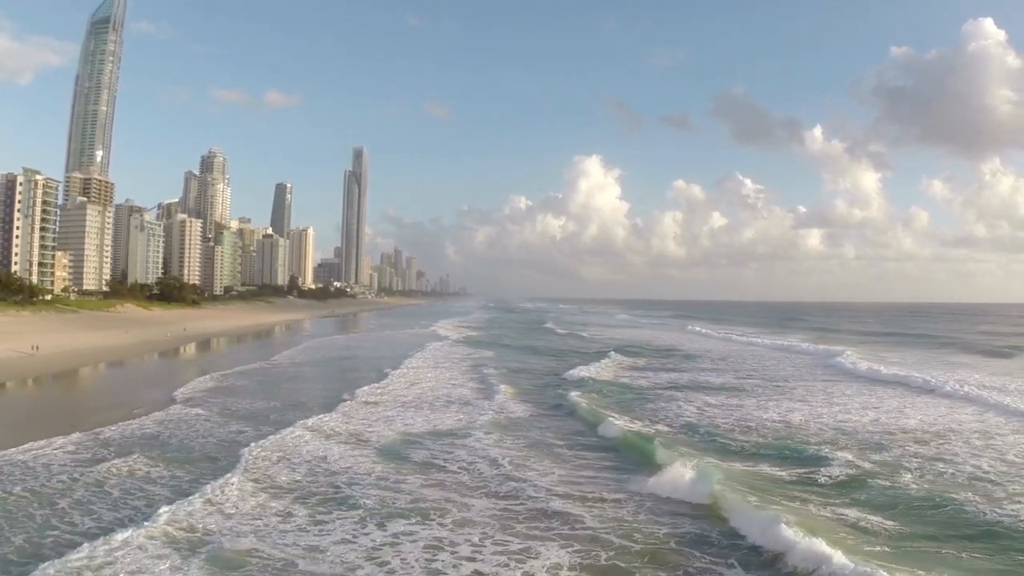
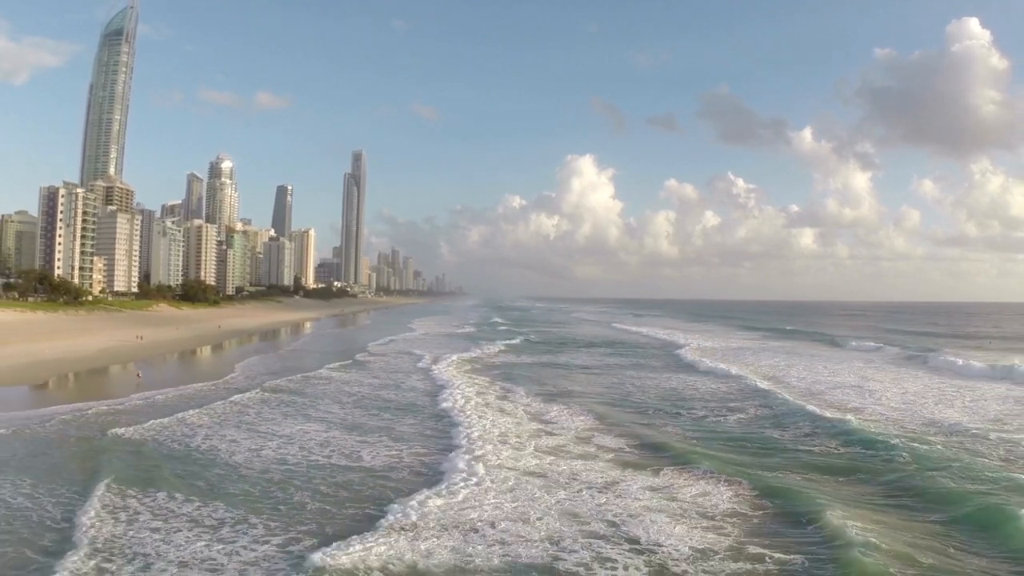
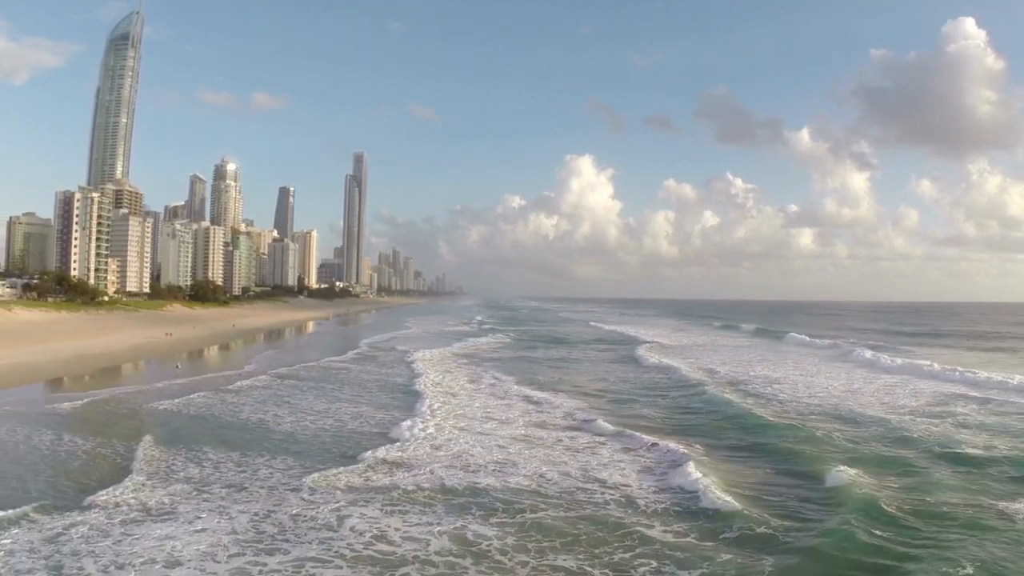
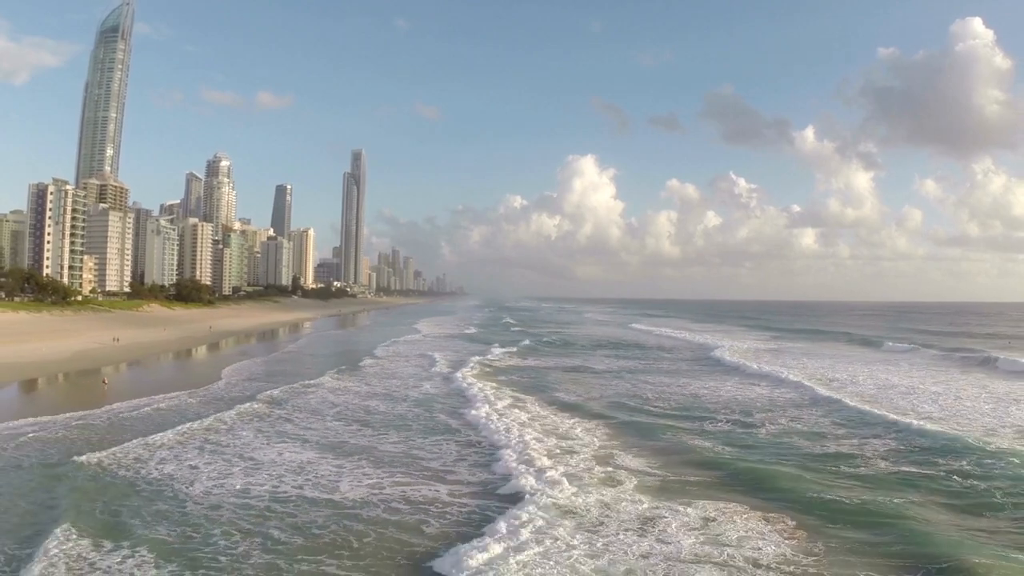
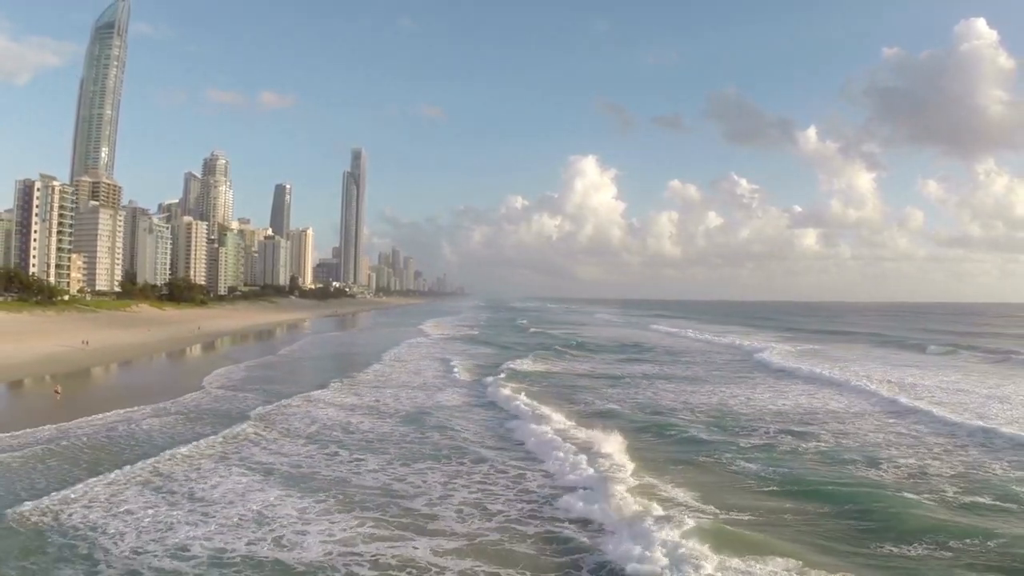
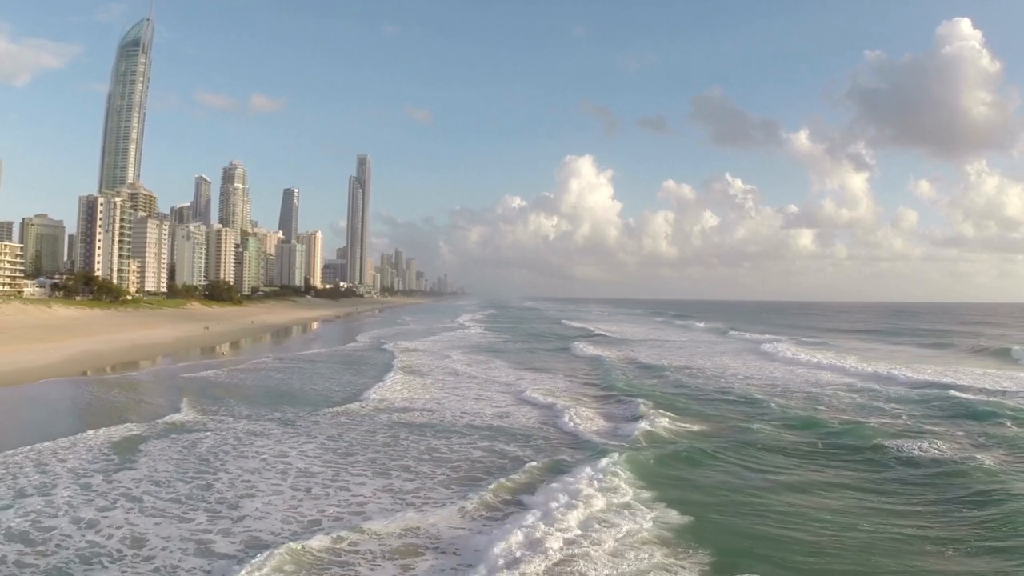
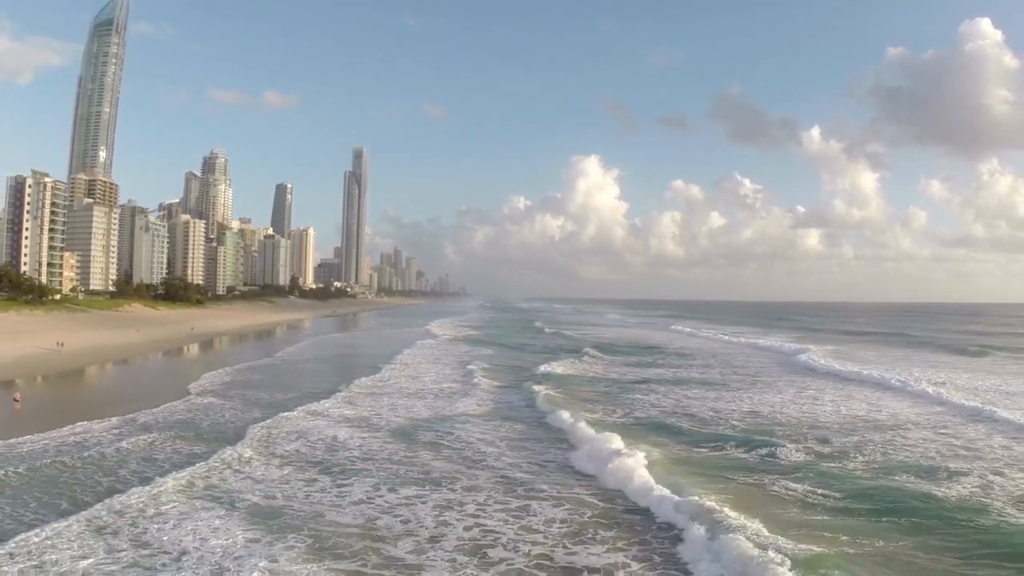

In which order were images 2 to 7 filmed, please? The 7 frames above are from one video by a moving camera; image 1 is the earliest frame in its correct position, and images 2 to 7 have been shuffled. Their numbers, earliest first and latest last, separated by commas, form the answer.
7, 5, 4, 2, 3, 6
